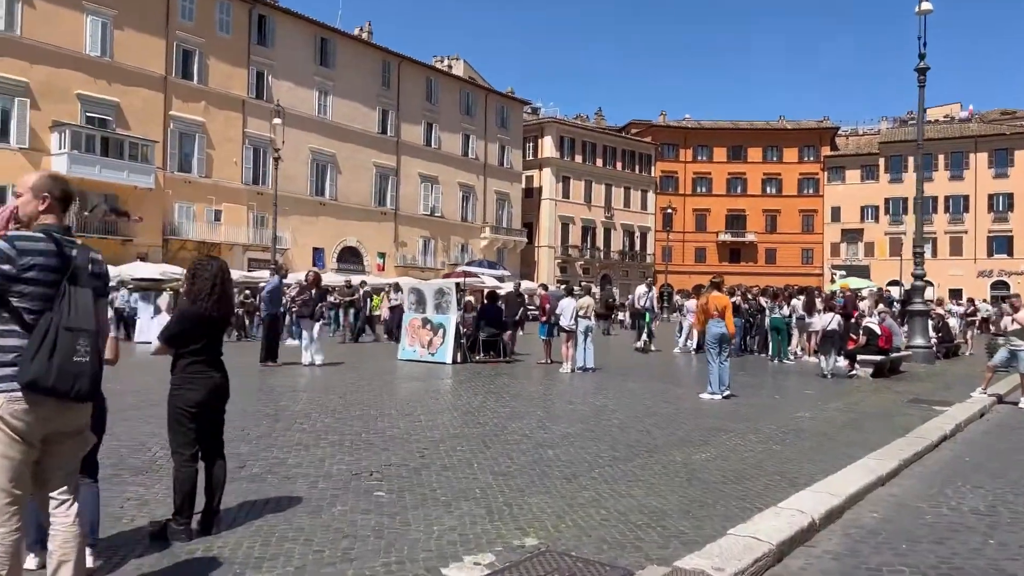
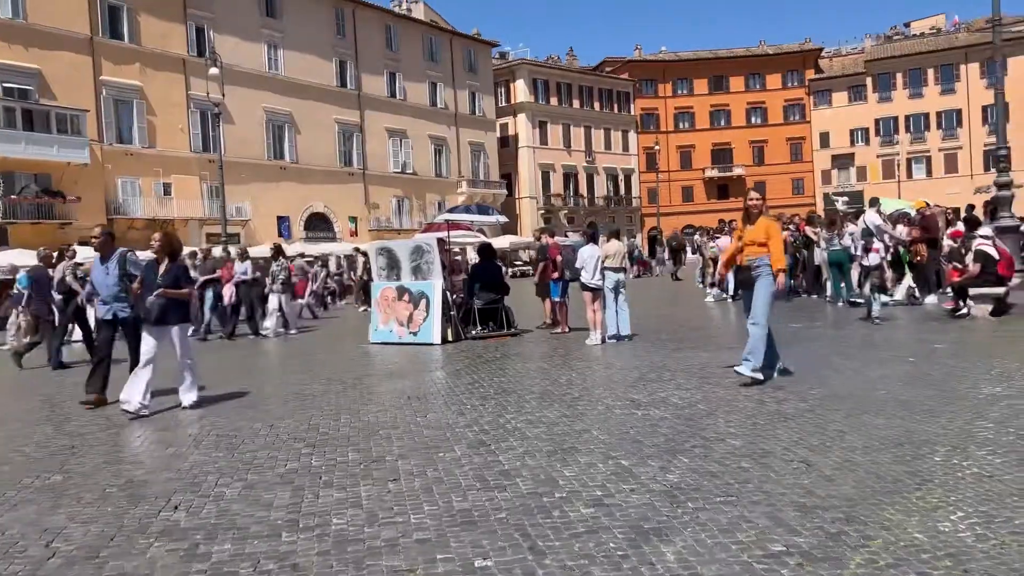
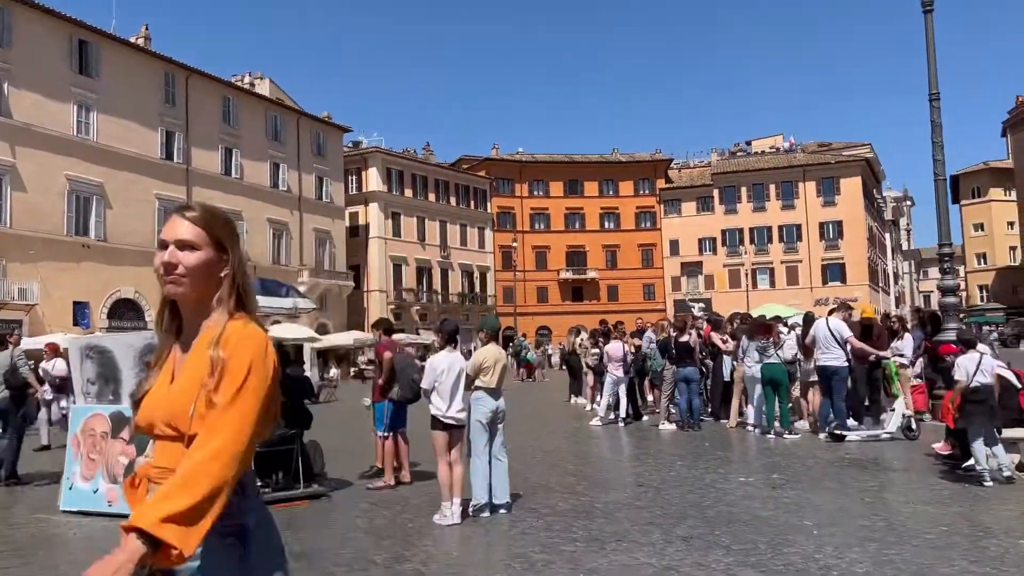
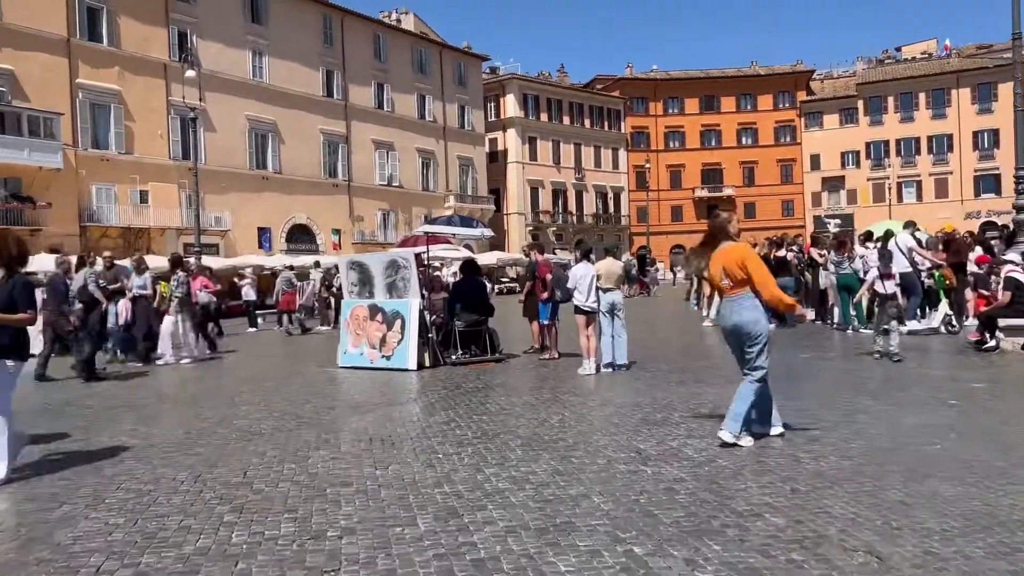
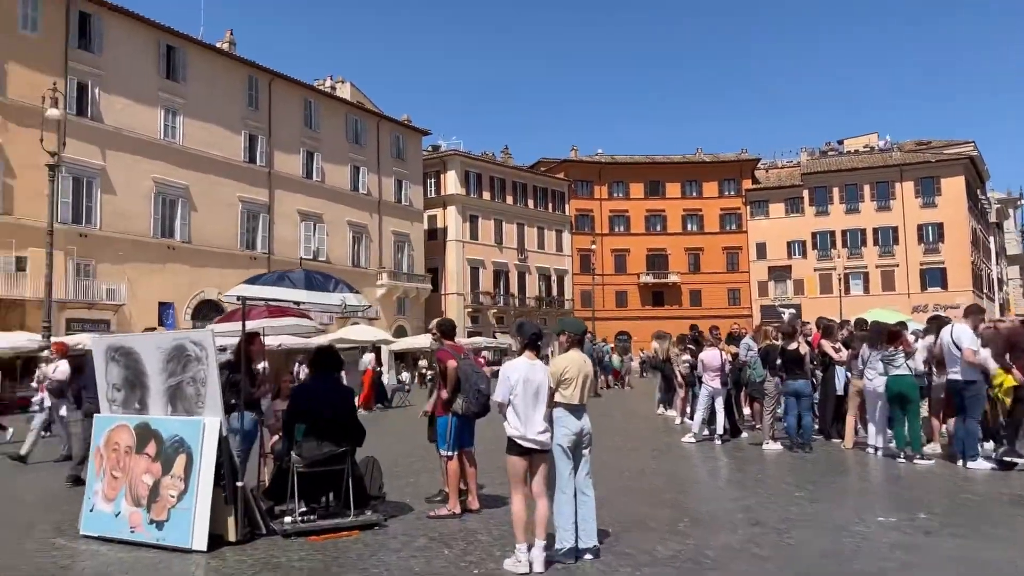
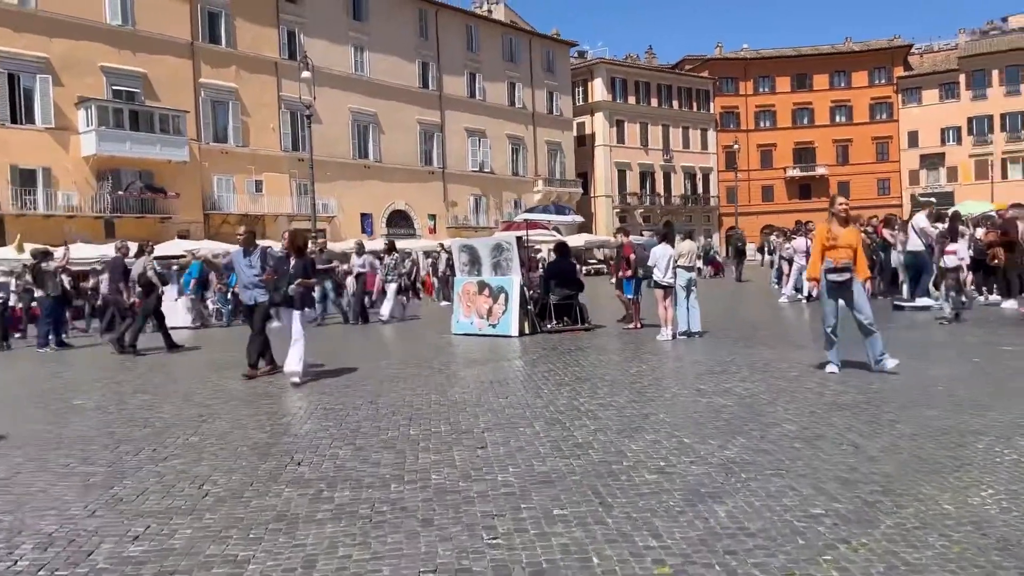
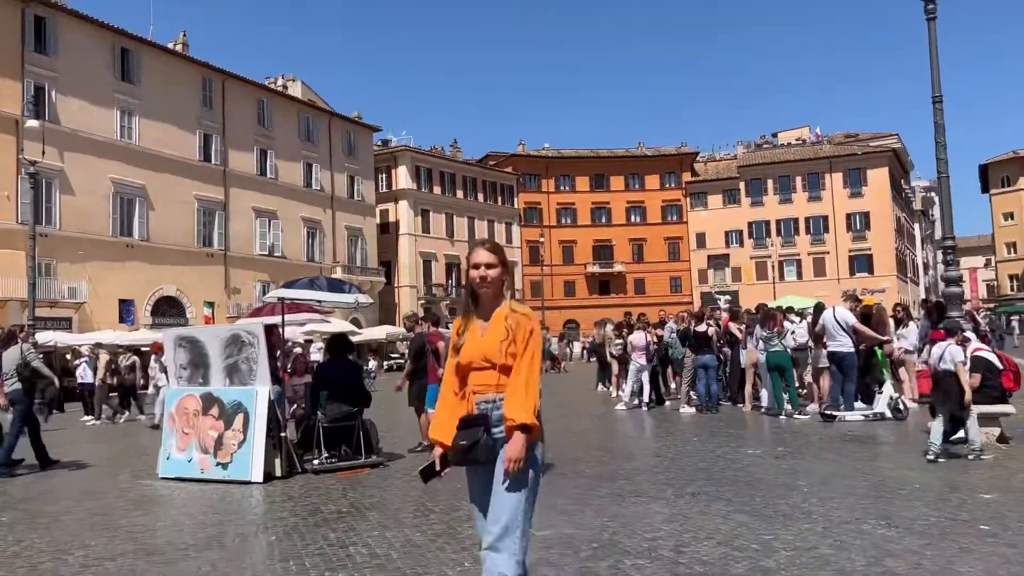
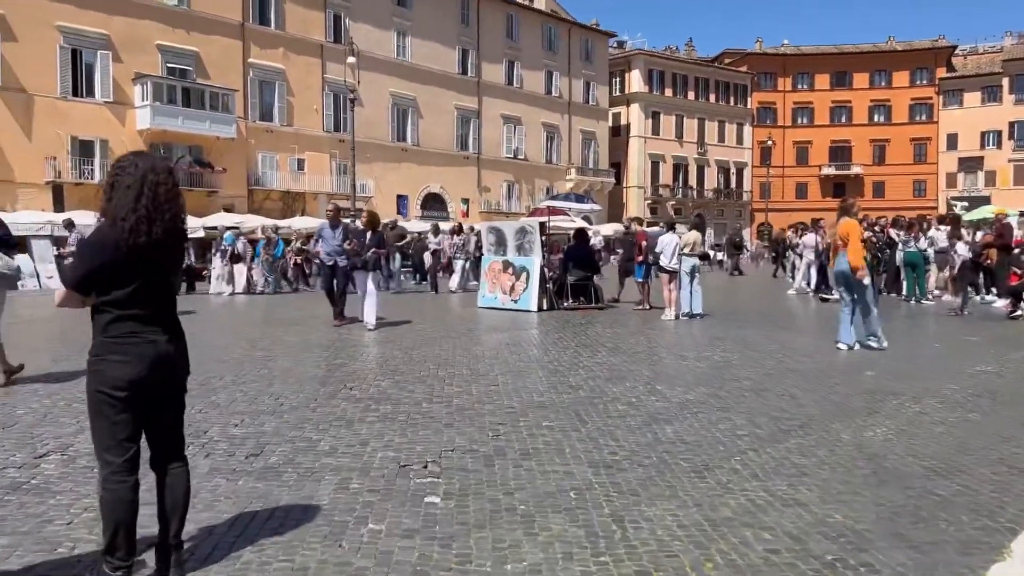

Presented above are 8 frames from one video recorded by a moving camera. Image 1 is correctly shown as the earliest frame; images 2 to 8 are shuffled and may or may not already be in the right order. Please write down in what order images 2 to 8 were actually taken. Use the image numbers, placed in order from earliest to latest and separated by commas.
8, 6, 2, 4, 7, 3, 5
